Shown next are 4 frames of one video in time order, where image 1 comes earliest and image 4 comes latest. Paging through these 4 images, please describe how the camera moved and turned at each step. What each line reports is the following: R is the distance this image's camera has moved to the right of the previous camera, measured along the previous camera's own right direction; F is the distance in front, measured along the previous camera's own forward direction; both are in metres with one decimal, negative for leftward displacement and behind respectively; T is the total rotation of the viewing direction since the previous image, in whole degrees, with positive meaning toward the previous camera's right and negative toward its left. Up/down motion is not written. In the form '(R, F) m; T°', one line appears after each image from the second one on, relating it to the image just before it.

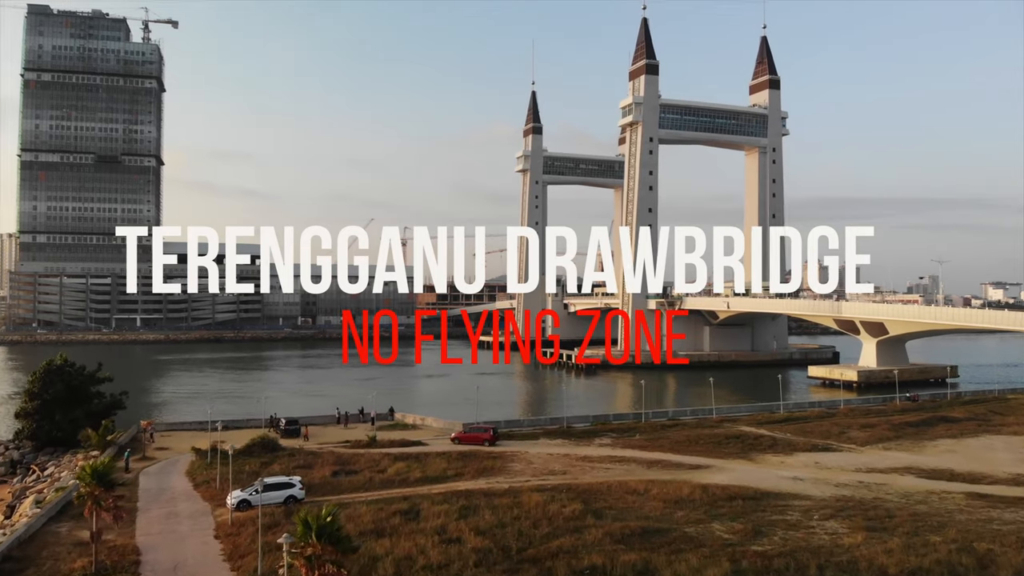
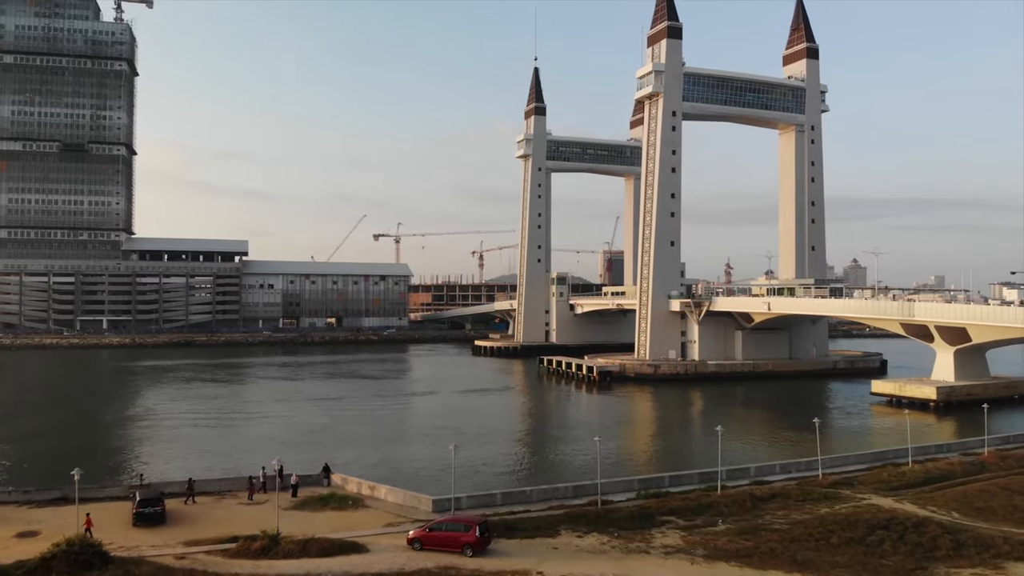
(0.0, +7.1) m; 0°
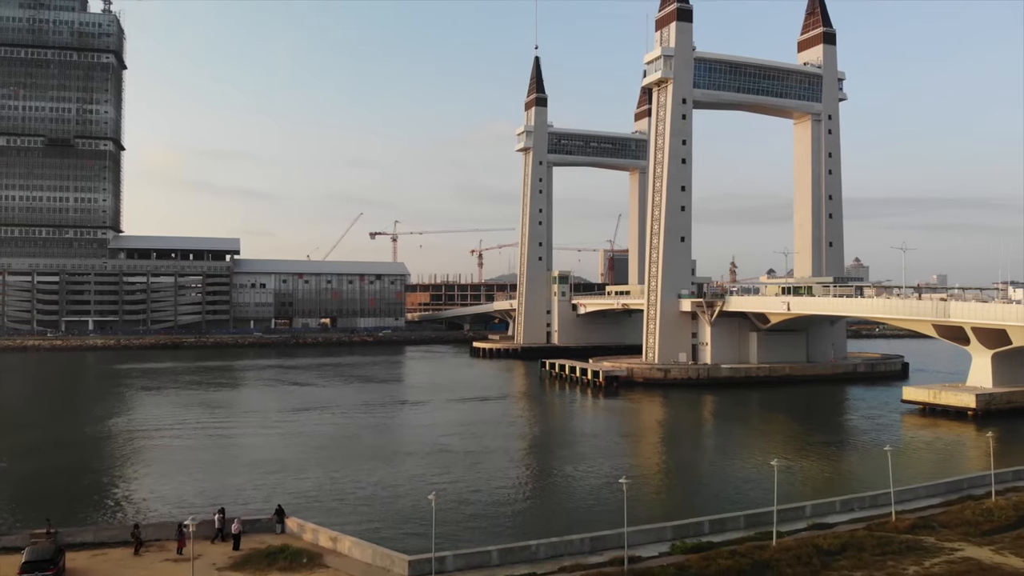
(0.0, +2.6) m; 0°
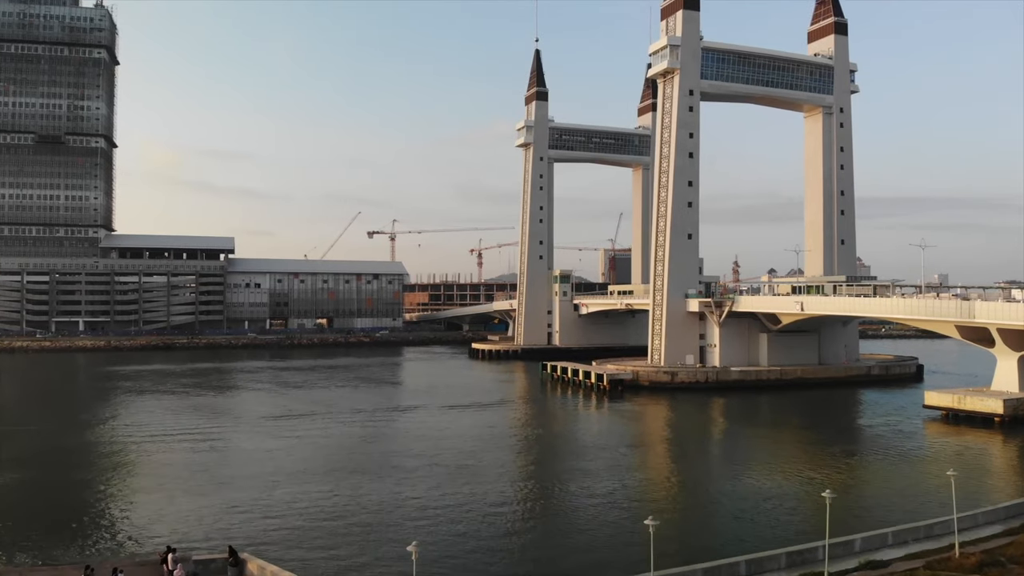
(0.0, +1.6) m; 0°
